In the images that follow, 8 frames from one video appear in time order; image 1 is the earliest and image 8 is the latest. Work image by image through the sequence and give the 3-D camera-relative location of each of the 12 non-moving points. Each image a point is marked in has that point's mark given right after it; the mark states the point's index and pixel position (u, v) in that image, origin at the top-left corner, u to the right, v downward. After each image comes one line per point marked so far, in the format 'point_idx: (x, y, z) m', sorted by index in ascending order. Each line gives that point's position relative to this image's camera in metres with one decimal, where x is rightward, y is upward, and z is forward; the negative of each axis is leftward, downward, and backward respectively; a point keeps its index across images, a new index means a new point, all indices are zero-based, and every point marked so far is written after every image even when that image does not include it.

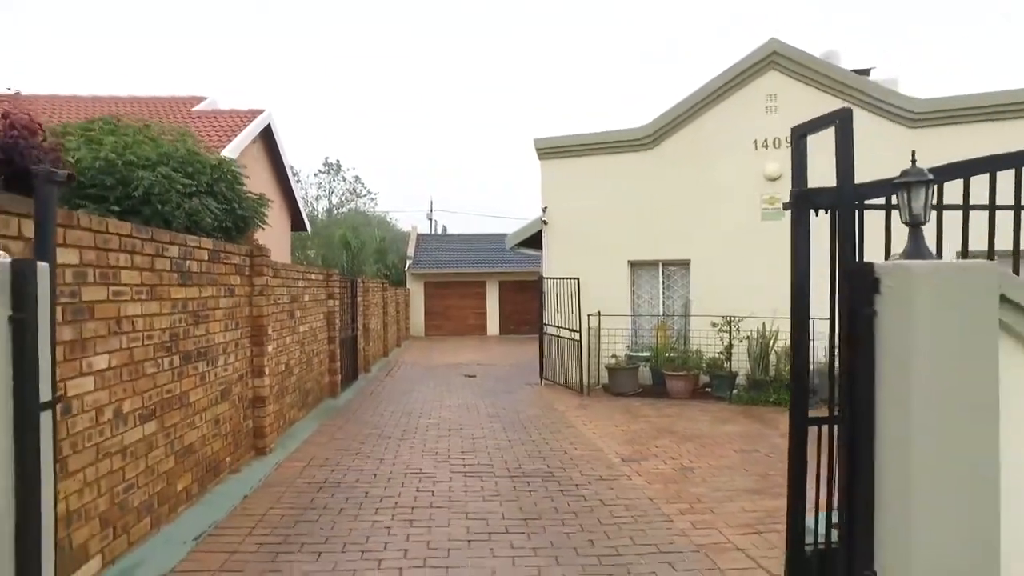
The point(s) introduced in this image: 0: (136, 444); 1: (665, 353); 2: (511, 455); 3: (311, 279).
0: (-2.5, -1.0, +4.5) m
1: (+2.7, -1.2, +12.0) m
2: (0.0, -1.8, +7.2) m
3: (-2.8, +0.1, +9.5) m
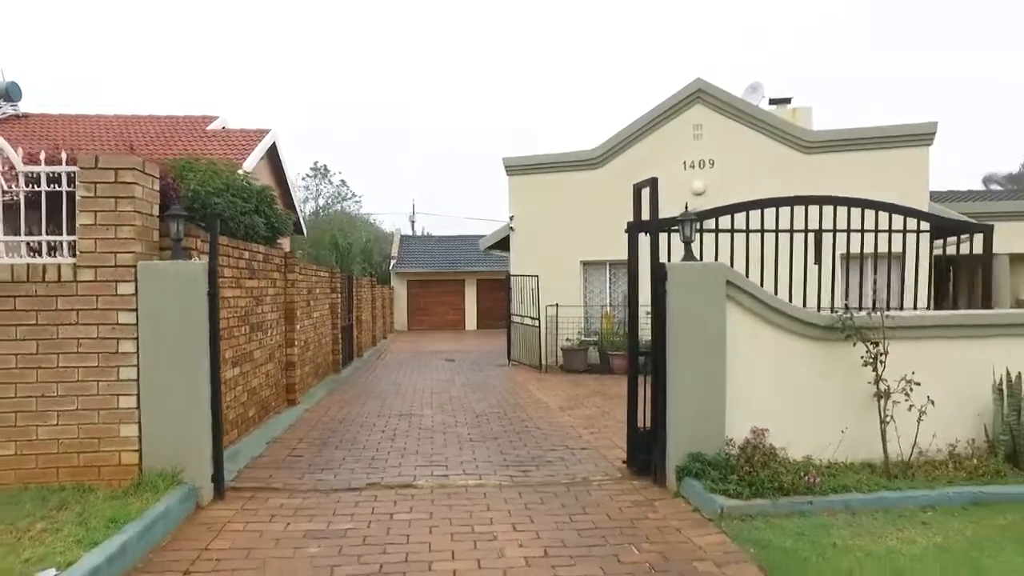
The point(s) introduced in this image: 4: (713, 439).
0: (-2.9, -0.9, +6.9) m
1: (+2.1, -1.1, +14.6) m
2: (-0.5, -1.7, +9.8) m
3: (-3.3, +0.2, +11.9) m
4: (+1.6, -1.2, +5.4) m
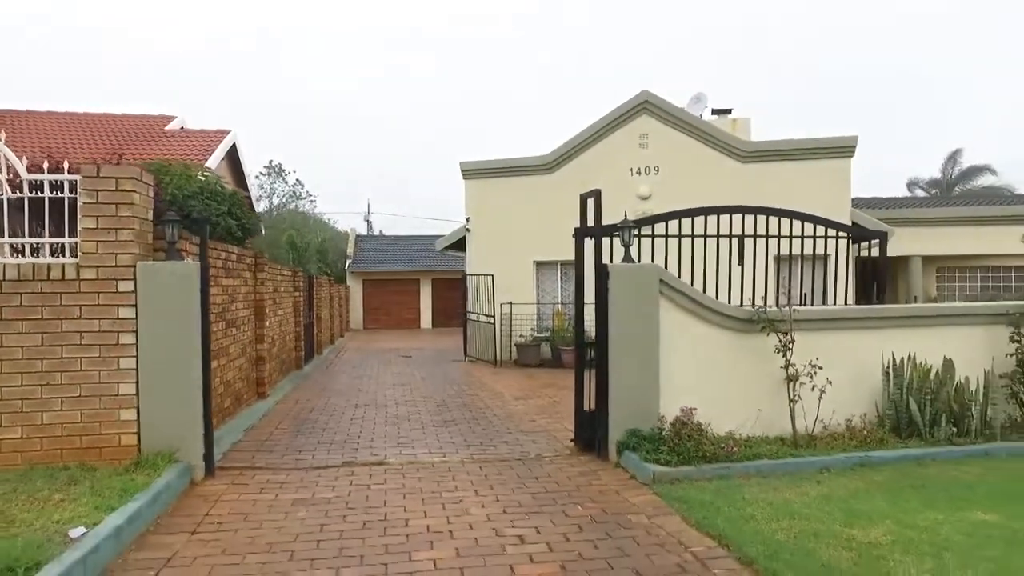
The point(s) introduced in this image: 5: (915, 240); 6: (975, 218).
0: (-3.3, -0.9, +7.4) m
1: (+1.1, -1.0, +15.4) m
2: (-1.1, -1.7, +10.4) m
3: (-4.1, +0.2, +12.4) m
4: (+1.3, -1.2, +6.3) m
5: (+9.7, +1.2, +16.4) m
6: (+11.0, +1.6, +16.1) m
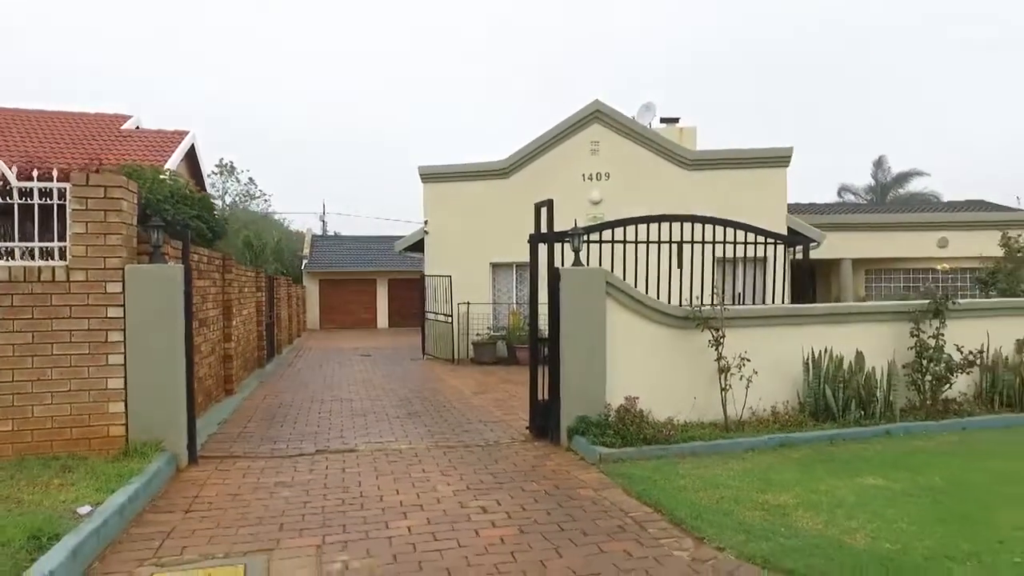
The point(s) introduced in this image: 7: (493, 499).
0: (-3.8, -0.9, +7.8) m
1: (+0.1, -1.0, +16.1) m
2: (-1.8, -1.7, +11.0) m
3: (-4.9, +0.2, +12.7) m
4: (+0.9, -1.2, +6.9) m
5: (+8.6, +1.1, +17.6) m
6: (+9.9, +1.6, +17.5) m
7: (-0.1, -1.6, +5.2) m
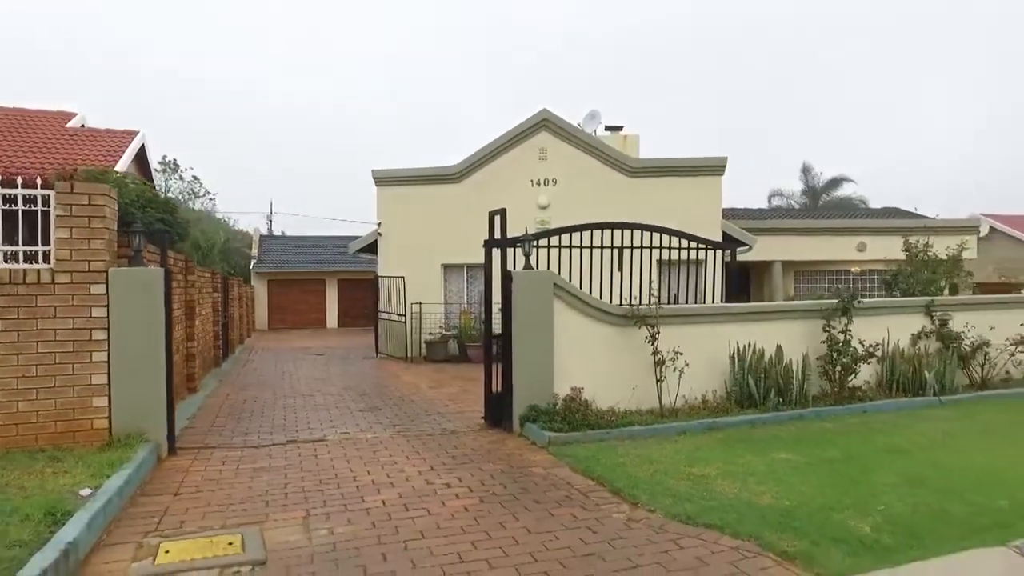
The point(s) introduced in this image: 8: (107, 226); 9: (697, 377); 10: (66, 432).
0: (-4.3, -0.9, +8.2) m
1: (-1.1, -1.0, +16.7) m
2: (-2.6, -1.7, +11.5) m
3: (-5.8, +0.2, +13.0) m
4: (+0.4, -1.2, +7.7) m
5: (+7.3, +1.1, +18.9) m
6: (+8.6, +1.6, +18.8) m
7: (-0.5, -1.6, +5.9) m
8: (-3.8, +0.6, +6.4) m
9: (+2.3, -1.1, +8.4) m
10: (-4.0, -1.3, +6.2) m
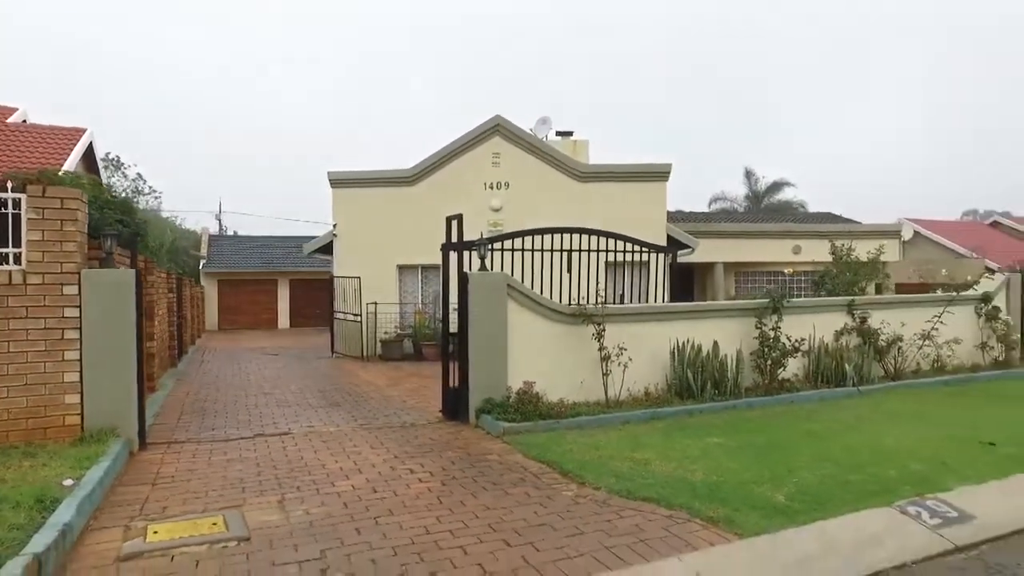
0: (-4.8, -0.9, +8.4) m
1: (-2.2, -1.1, +17.1) m
2: (-3.4, -1.7, +11.8) m
3: (-6.7, +0.2, +13.0) m
4: (-0.1, -1.2, +8.2) m
5: (+5.9, +1.1, +19.9) m
6: (+7.2, +1.6, +19.9) m
7: (-0.9, -1.6, +6.4) m
8: (-4.2, +0.6, +6.6) m
9: (+1.7, -1.1, +9.0) m
10: (-4.4, -1.3, +6.4) m
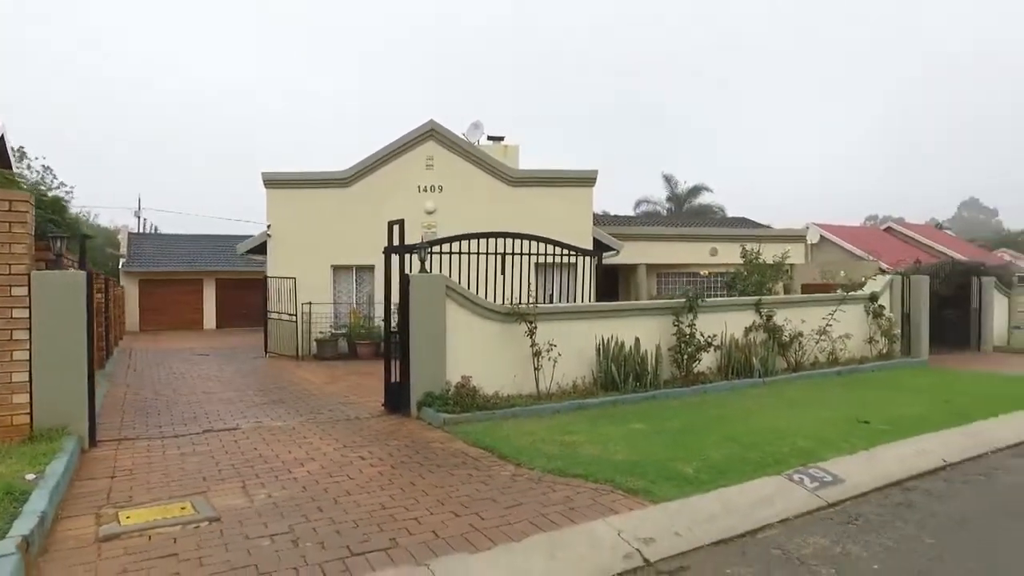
0: (-5.6, -1.0, +8.5) m
1: (-3.9, -1.1, +17.4) m
2: (-4.5, -1.7, +12.0) m
3: (-8.0, +0.2, +12.9) m
4: (-0.9, -1.2, +8.8) m
5: (+3.9, +1.1, +21.0) m
6: (+5.2, +1.6, +21.2) m
7: (-1.5, -1.6, +6.9) m
8: (-4.8, +0.6, +6.8) m
9: (+0.8, -1.1, +9.8) m
10: (-5.0, -1.3, +6.5) m
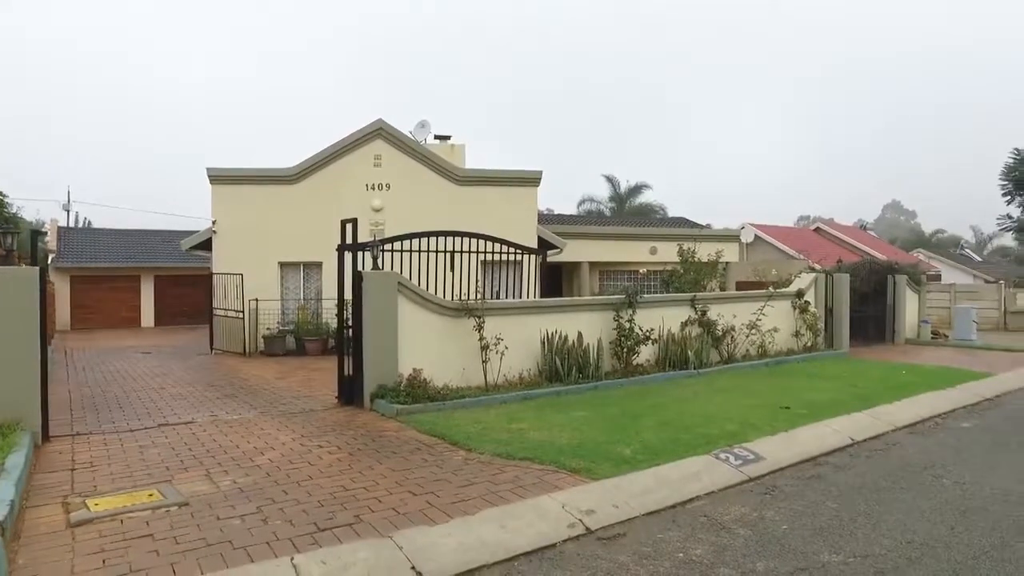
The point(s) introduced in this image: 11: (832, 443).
0: (-6.3, -0.9, +8.4) m
1: (-5.3, -1.0, +17.5) m
2: (-5.4, -1.6, +12.0) m
3: (-8.9, +0.3, +12.6) m
4: (-1.6, -1.2, +9.1) m
5: (+2.2, +1.2, +21.7) m
6: (+3.5, +1.7, +22.0) m
7: (-2.0, -1.6, +7.1) m
8: (-5.3, +0.6, +6.8) m
9: (+0.1, -1.1, +10.2) m
10: (-5.5, -1.3, +6.5) m
11: (+3.2, -1.6, +6.9) m
